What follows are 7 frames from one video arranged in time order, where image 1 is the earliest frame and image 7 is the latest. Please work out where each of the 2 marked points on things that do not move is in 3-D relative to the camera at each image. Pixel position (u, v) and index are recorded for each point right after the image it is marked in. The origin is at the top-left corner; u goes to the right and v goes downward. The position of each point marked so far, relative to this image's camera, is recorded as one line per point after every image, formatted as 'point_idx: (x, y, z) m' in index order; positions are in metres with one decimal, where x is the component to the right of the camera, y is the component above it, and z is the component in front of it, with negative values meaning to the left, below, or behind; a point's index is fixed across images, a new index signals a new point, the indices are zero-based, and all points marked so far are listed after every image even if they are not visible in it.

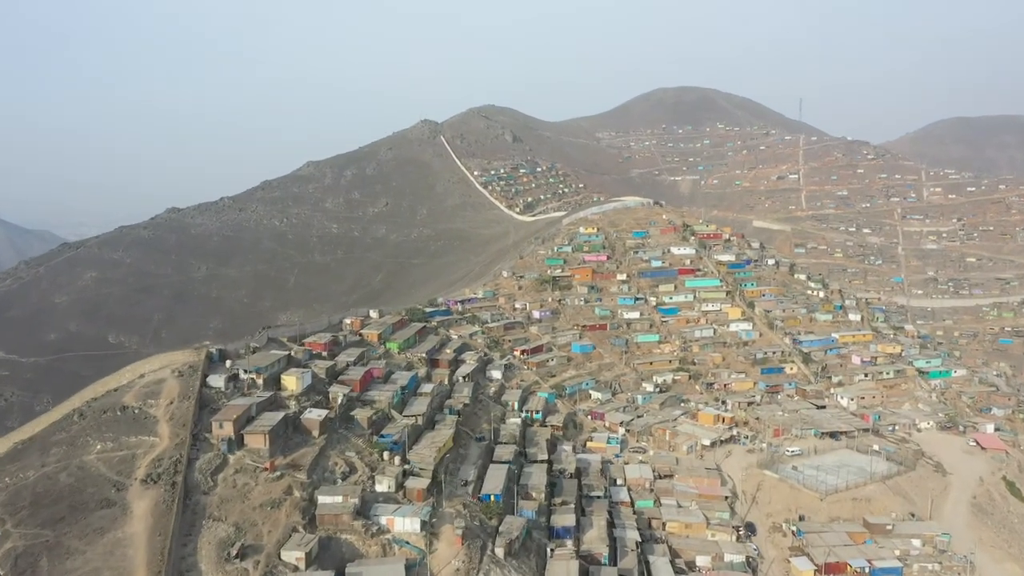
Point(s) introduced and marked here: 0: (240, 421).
0: (-7.1, -3.5, +18.7) m
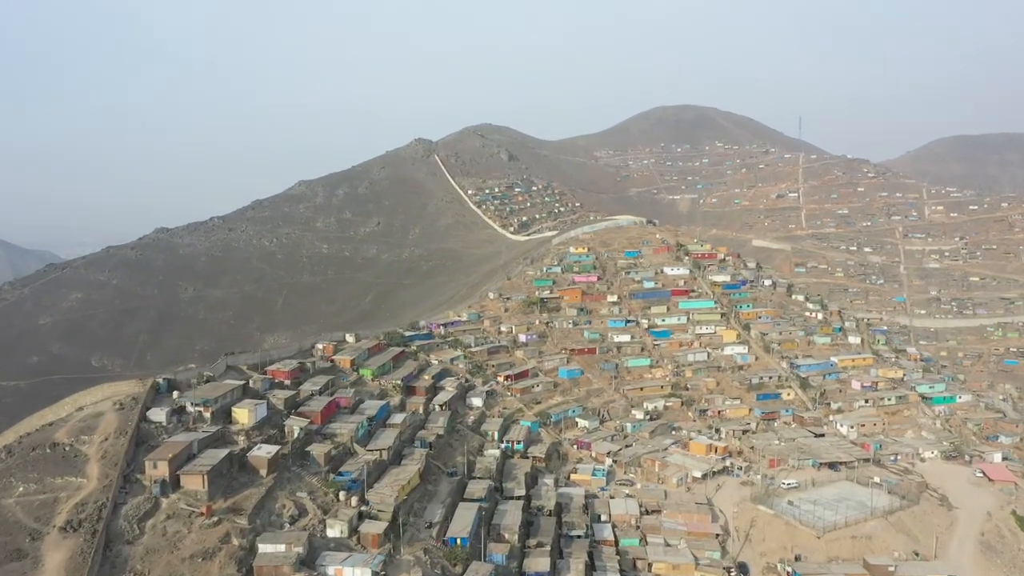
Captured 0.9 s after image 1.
0: (-8.0, -4.1, +17.1) m
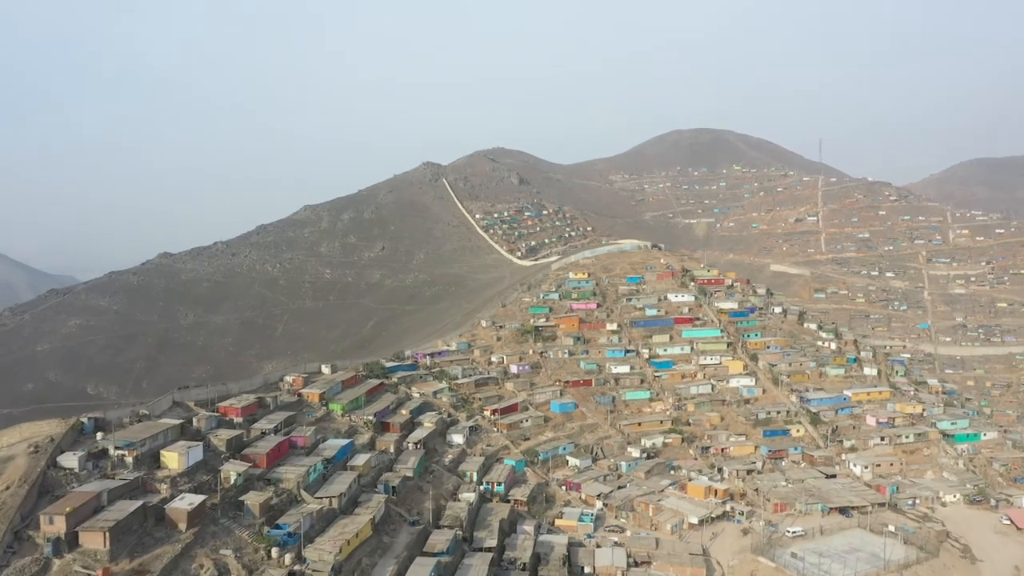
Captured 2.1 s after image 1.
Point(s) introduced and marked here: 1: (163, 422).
0: (-9.2, -4.8, +15.2) m
1: (-9.6, -3.7, +19.8) m
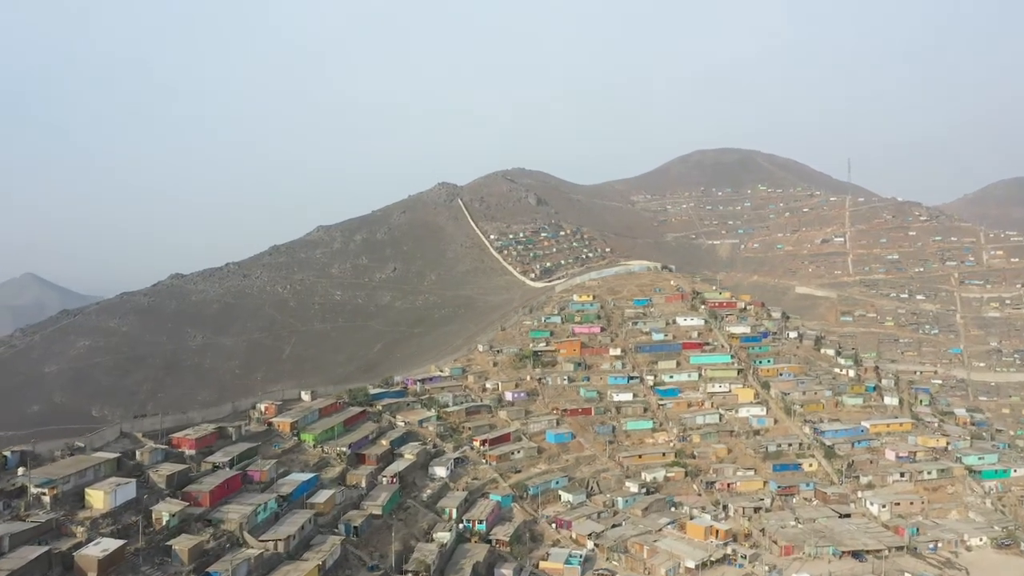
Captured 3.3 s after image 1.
0: (-10.3, -5.3, +13.7) m
1: (-10.6, -4.3, +18.4) m
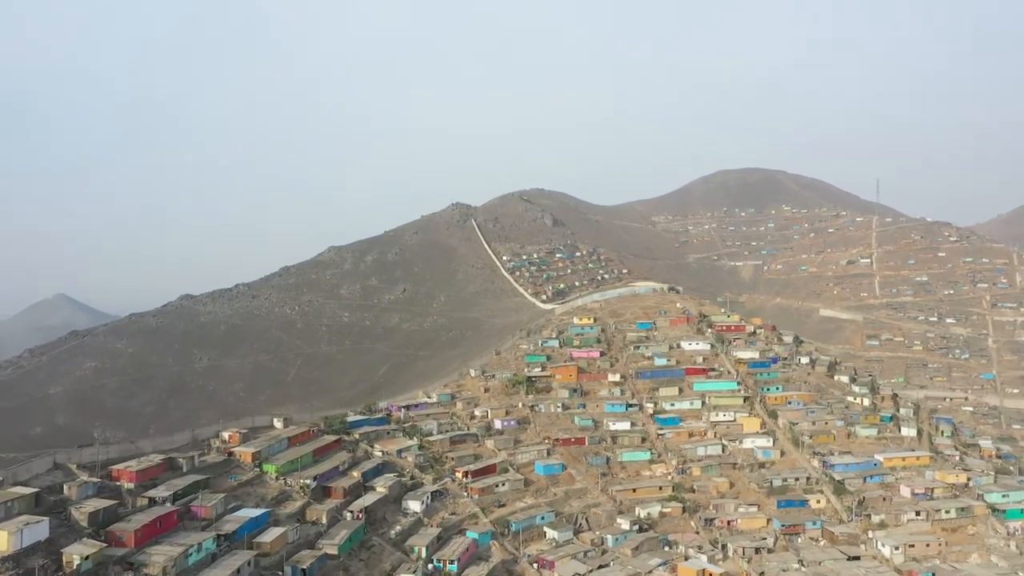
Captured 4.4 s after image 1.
0: (-11.7, -5.7, +12.4) m
1: (-11.8, -4.9, +17.1) m
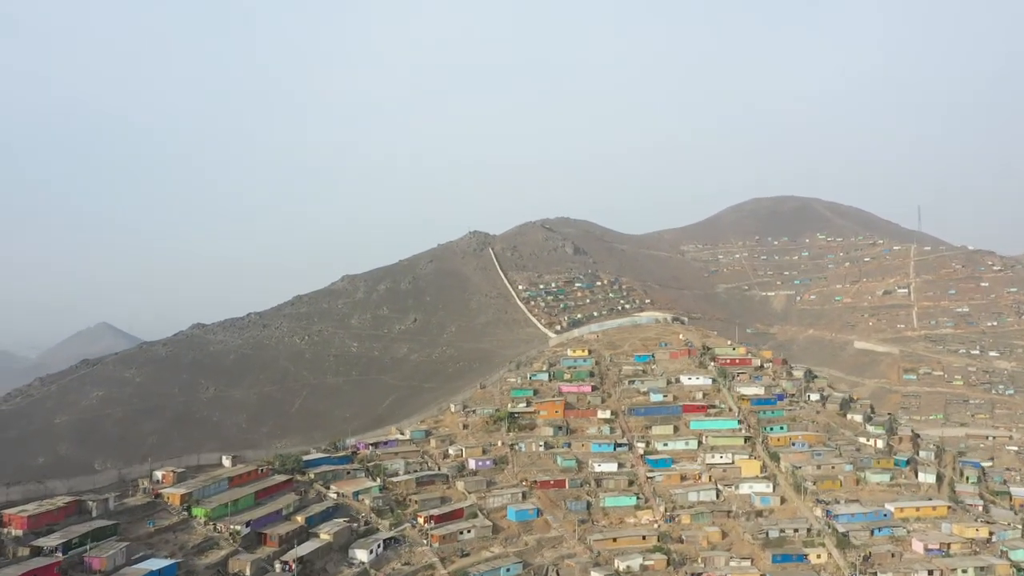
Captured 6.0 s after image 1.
0: (-14.0, -6.1, +10.7) m
1: (-13.9, -5.5, +15.5) m
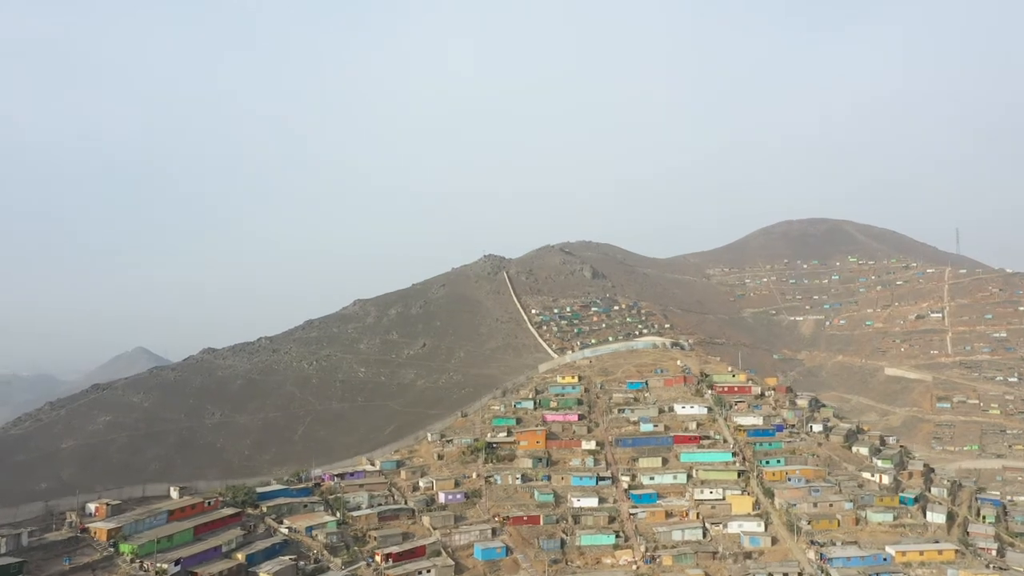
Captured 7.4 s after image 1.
0: (-16.2, -6.4, +9.7) m
1: (-15.9, -5.9, +14.5) m
